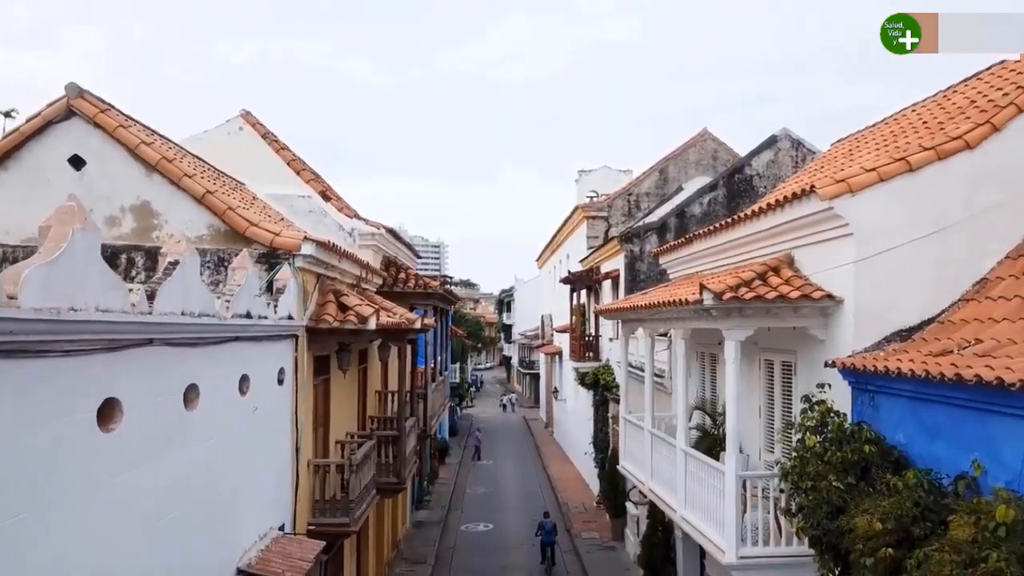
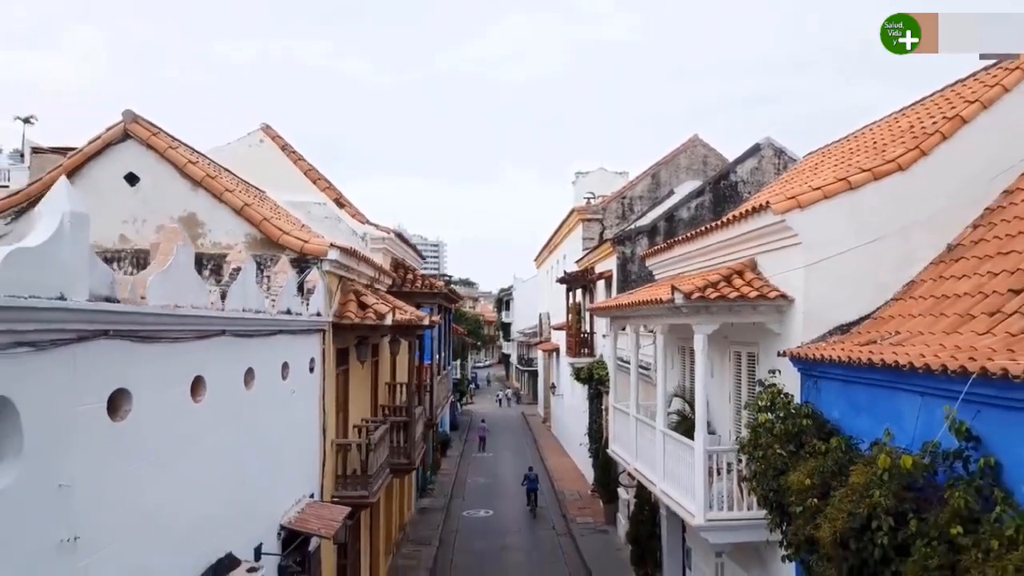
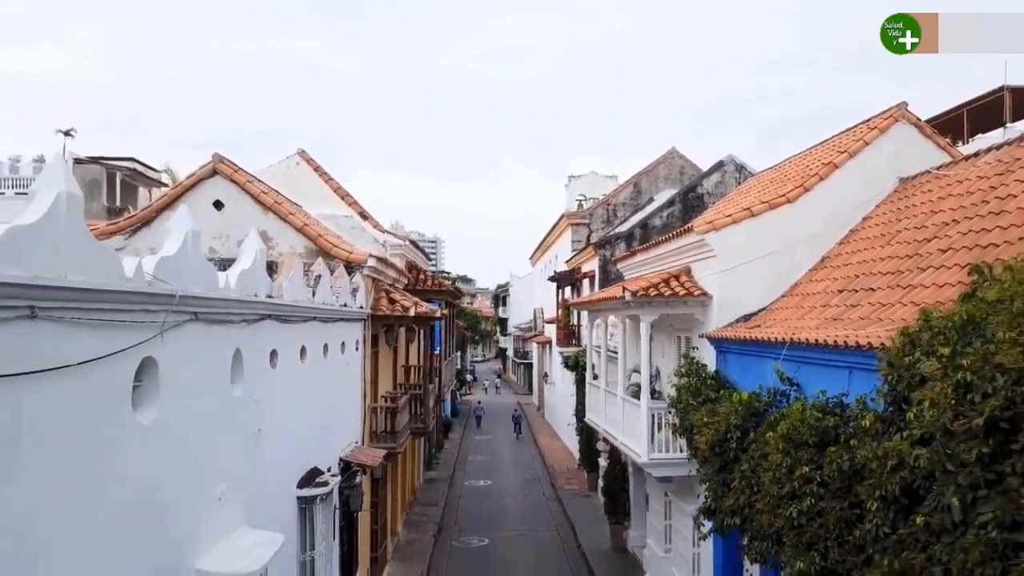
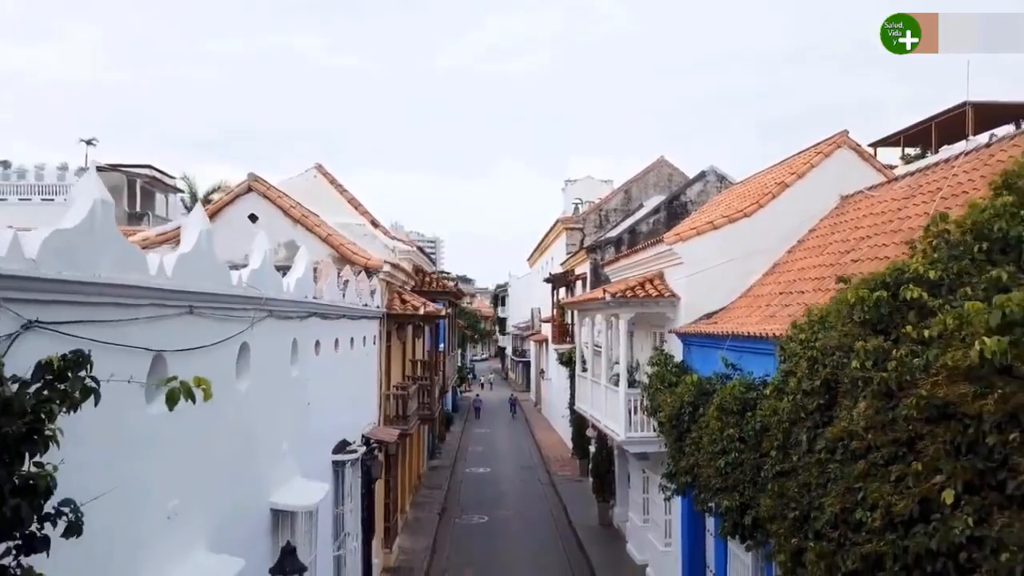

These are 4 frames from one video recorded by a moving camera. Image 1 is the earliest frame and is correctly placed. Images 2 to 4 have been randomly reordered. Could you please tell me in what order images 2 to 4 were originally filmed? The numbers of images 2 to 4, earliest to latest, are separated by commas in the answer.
2, 3, 4
